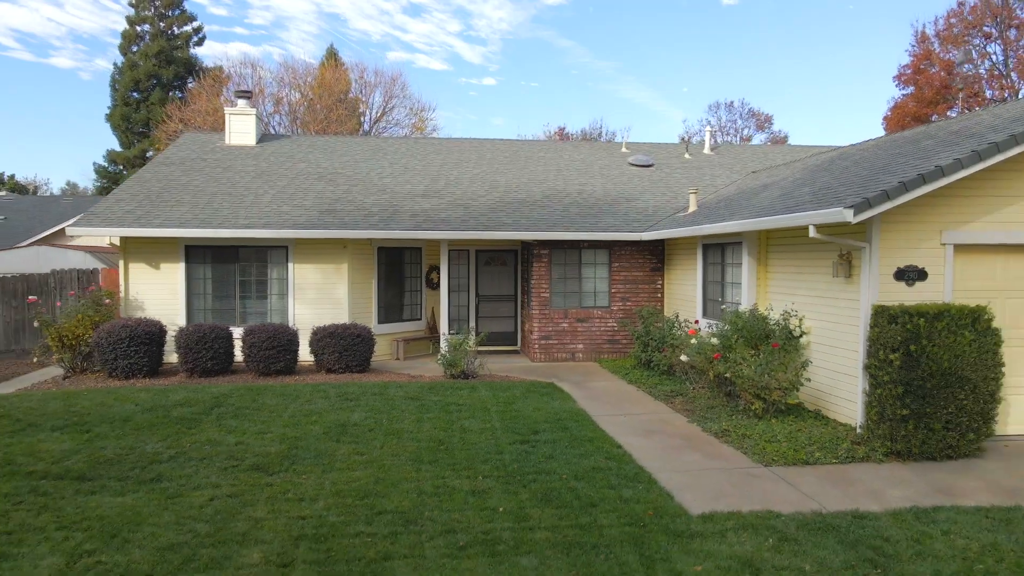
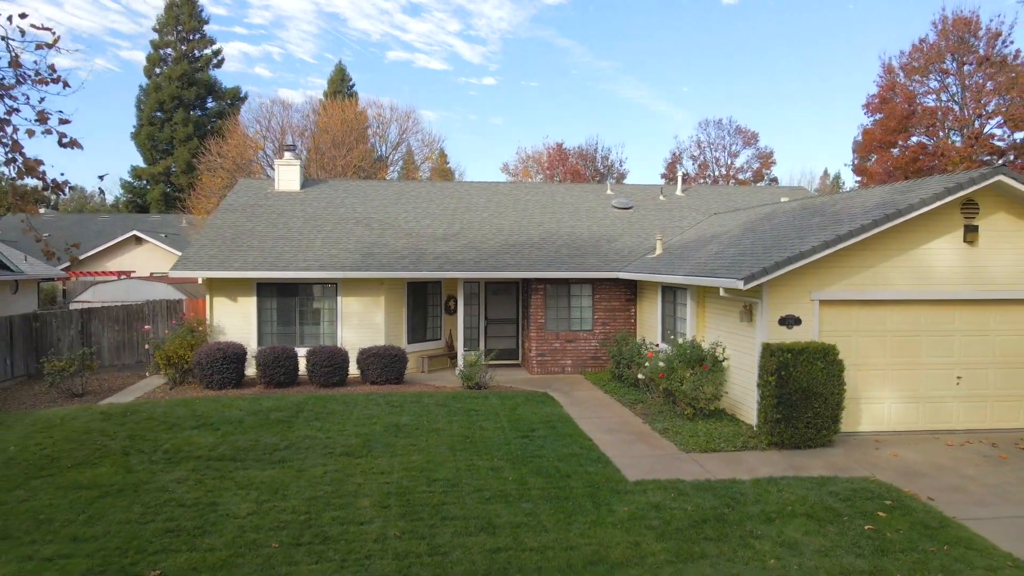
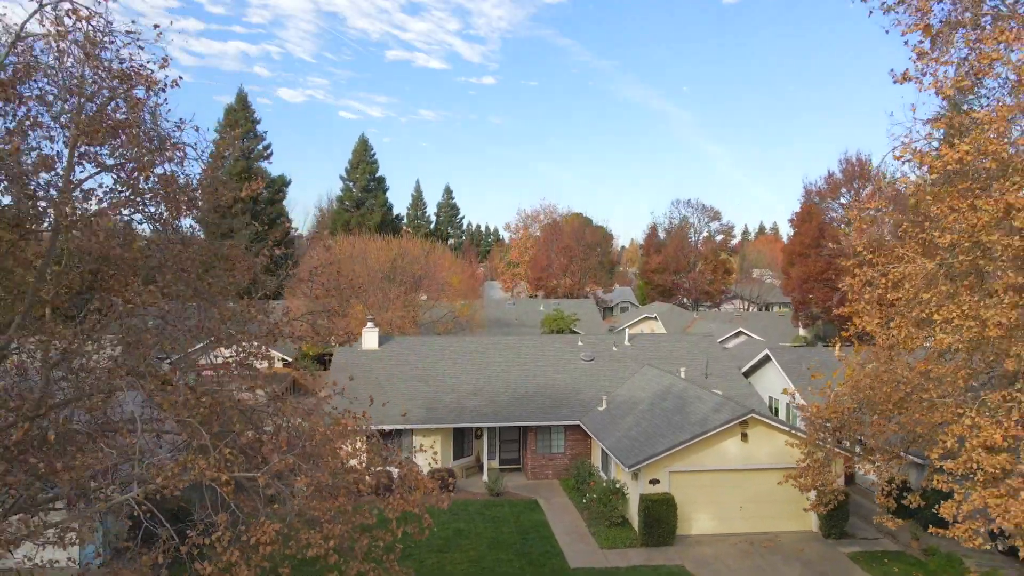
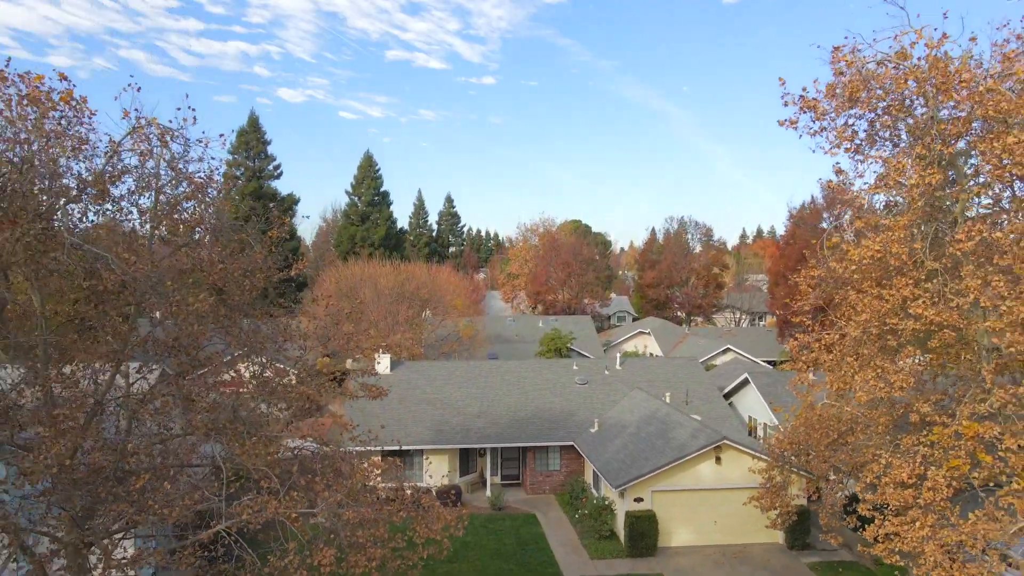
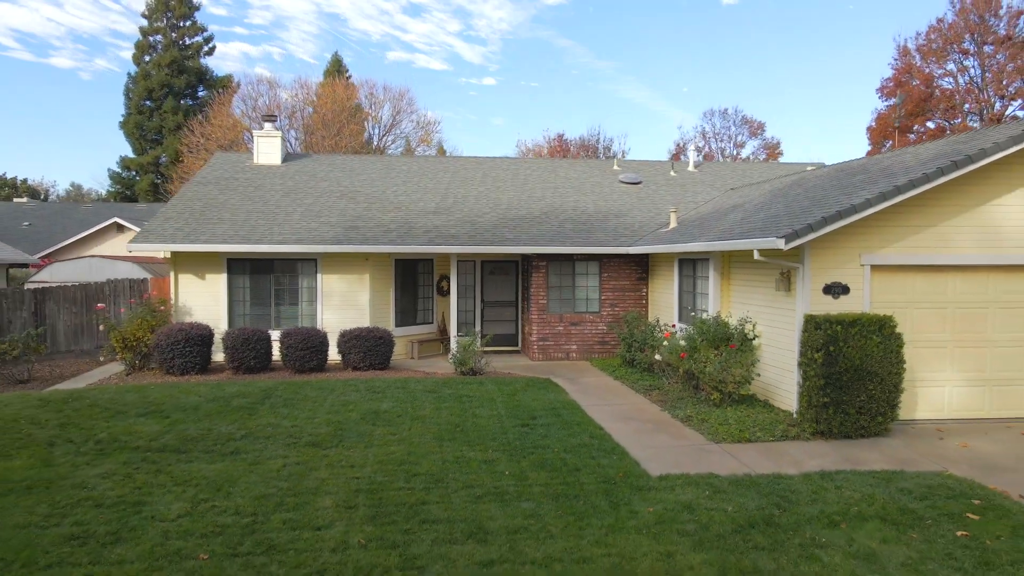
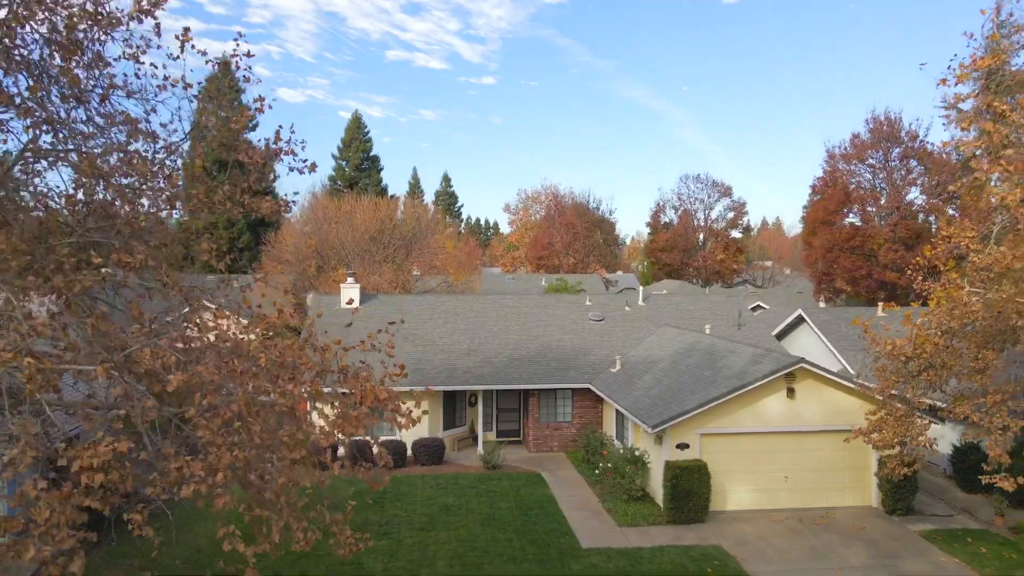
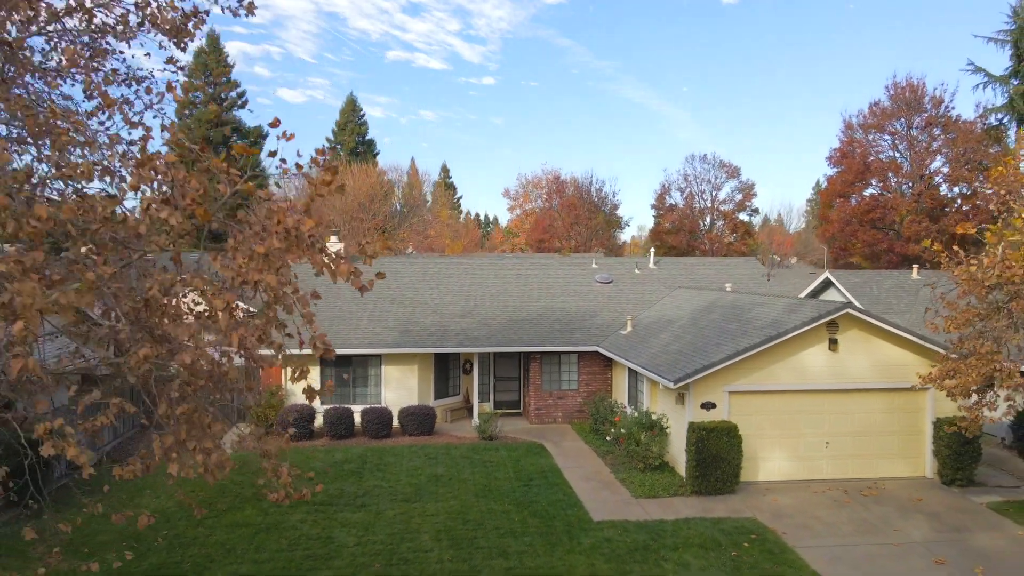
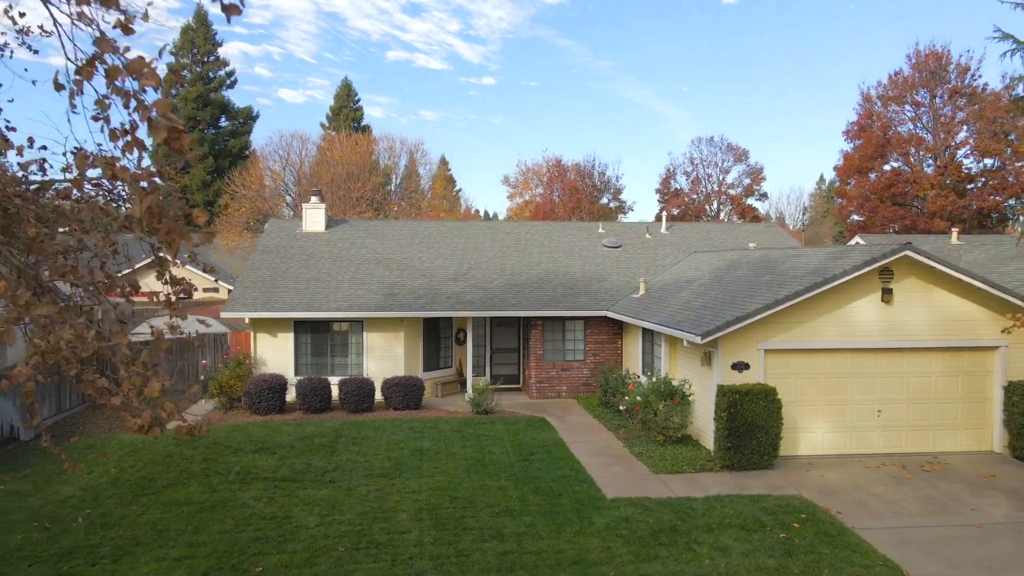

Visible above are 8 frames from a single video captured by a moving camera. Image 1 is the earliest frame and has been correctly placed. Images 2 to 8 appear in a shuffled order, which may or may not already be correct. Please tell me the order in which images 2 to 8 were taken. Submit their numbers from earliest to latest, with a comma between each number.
5, 2, 8, 7, 6, 3, 4
